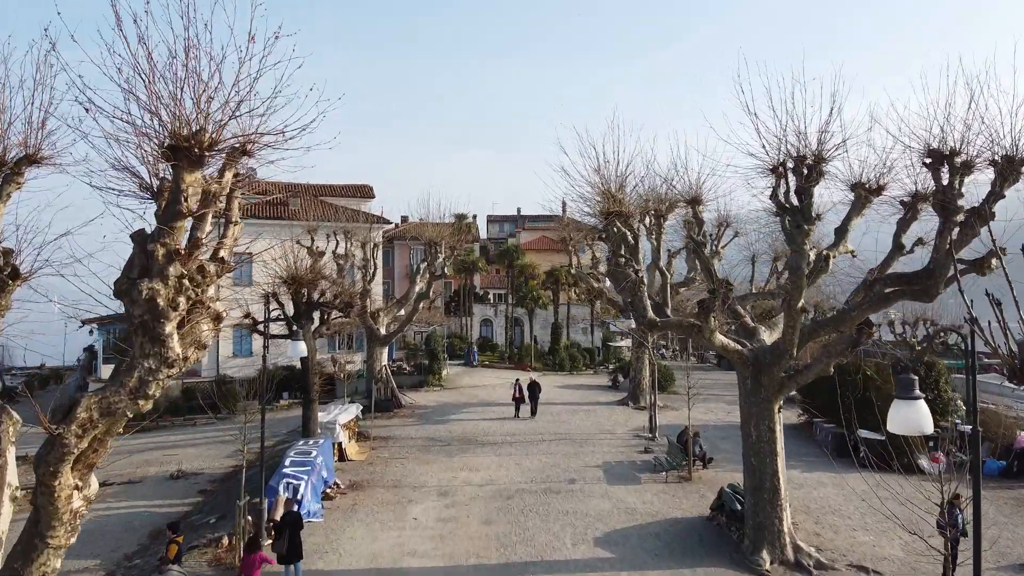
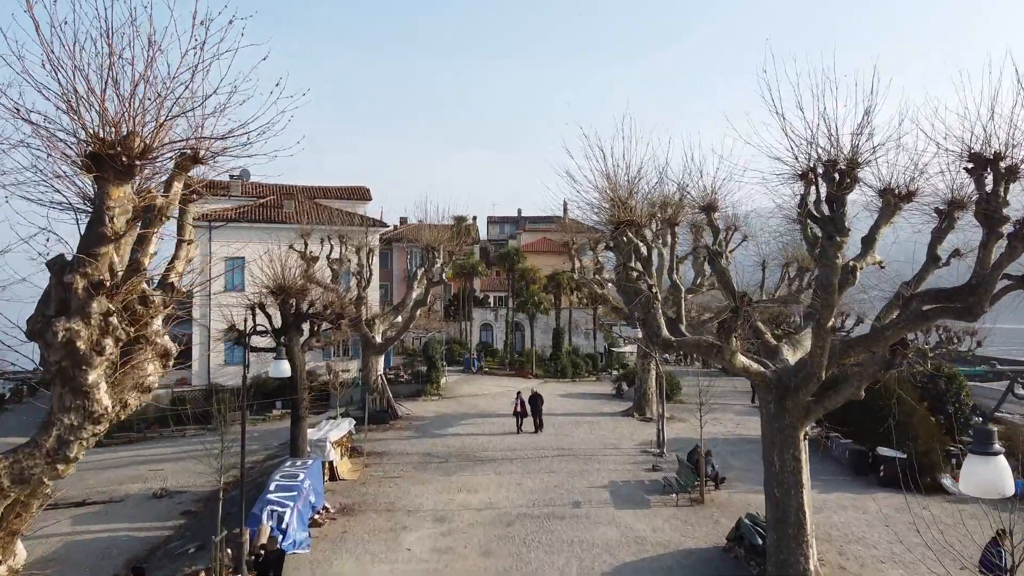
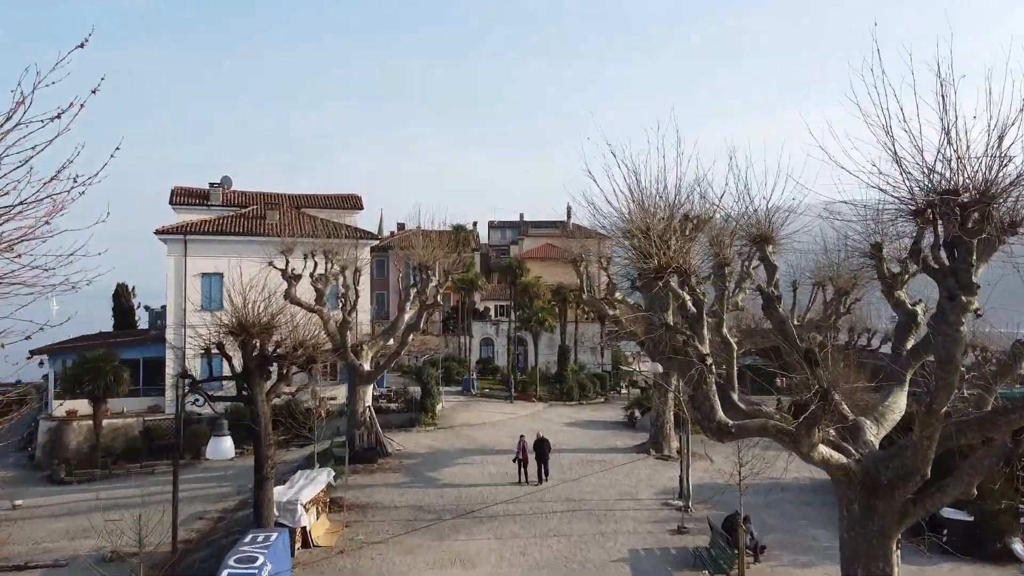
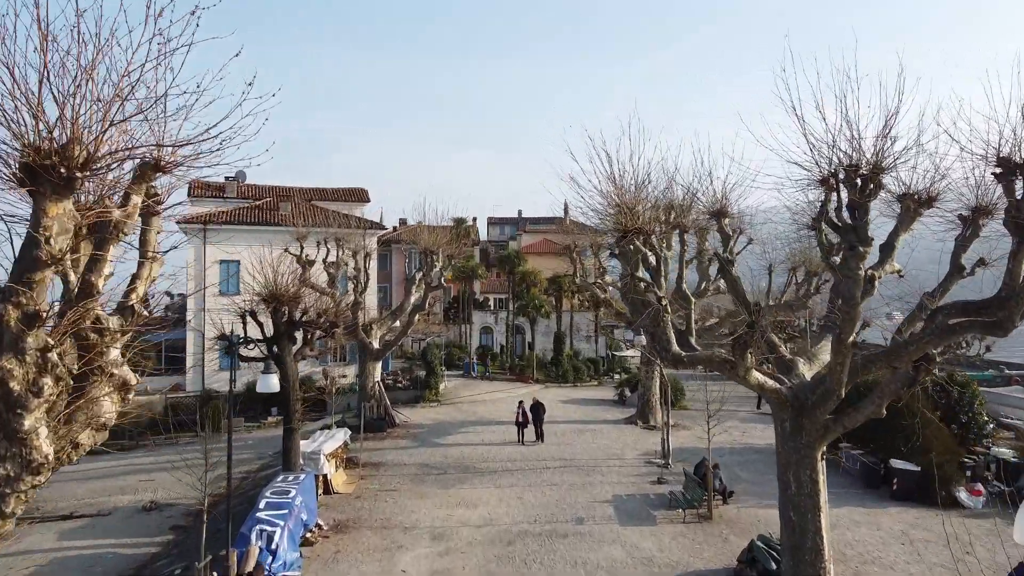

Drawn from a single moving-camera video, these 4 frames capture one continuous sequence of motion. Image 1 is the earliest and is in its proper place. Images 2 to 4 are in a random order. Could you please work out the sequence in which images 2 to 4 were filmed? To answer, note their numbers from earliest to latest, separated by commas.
2, 4, 3
